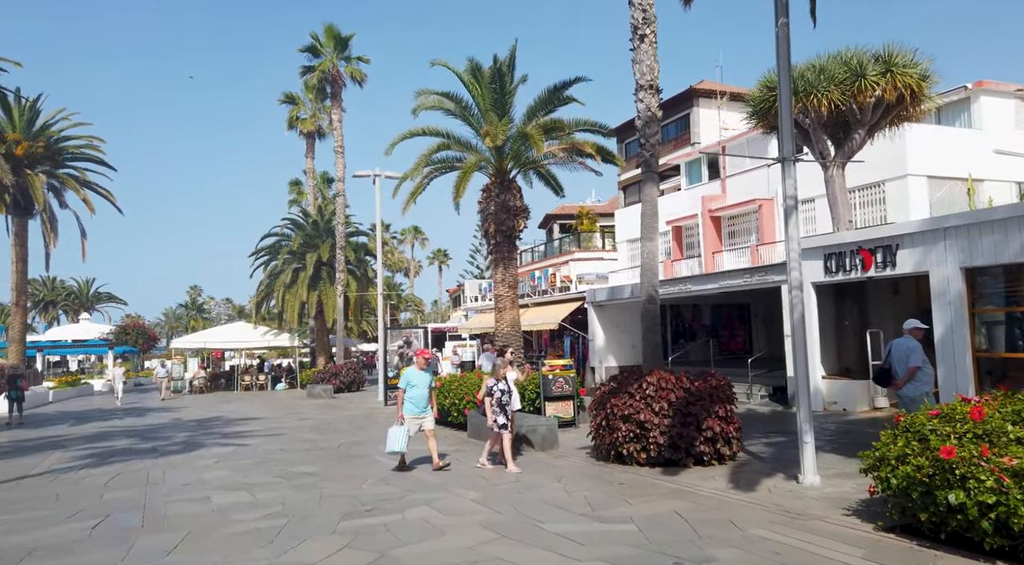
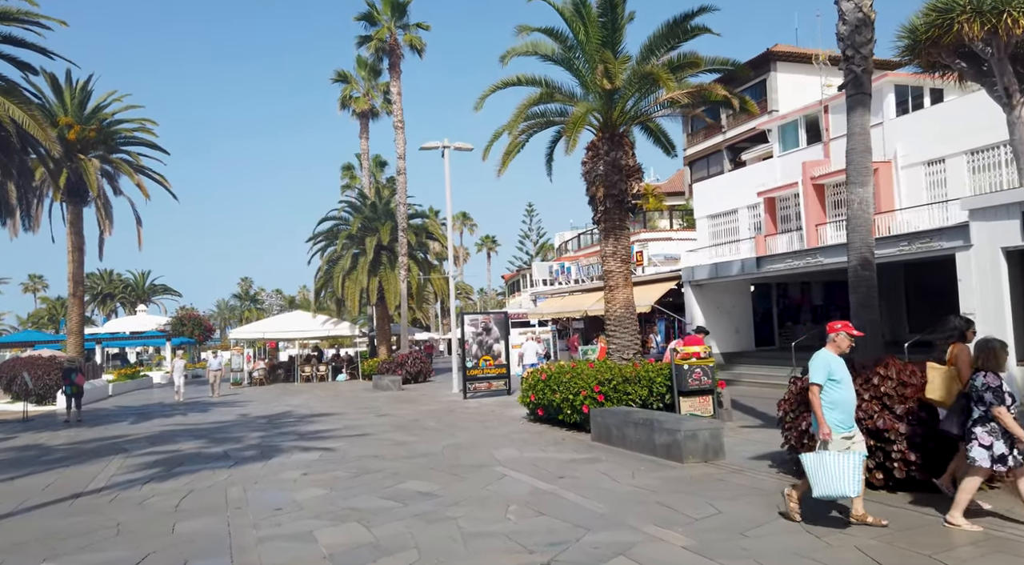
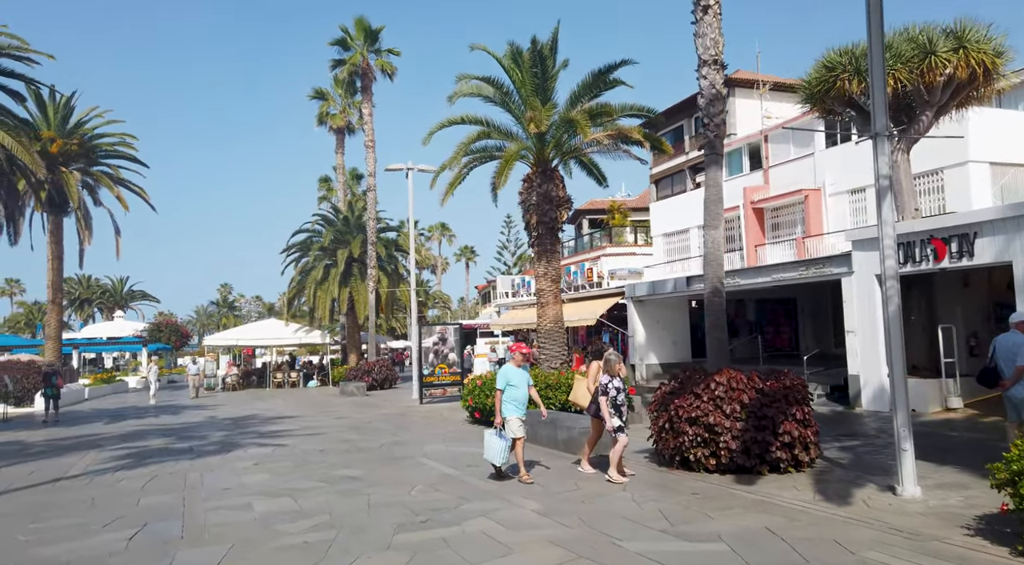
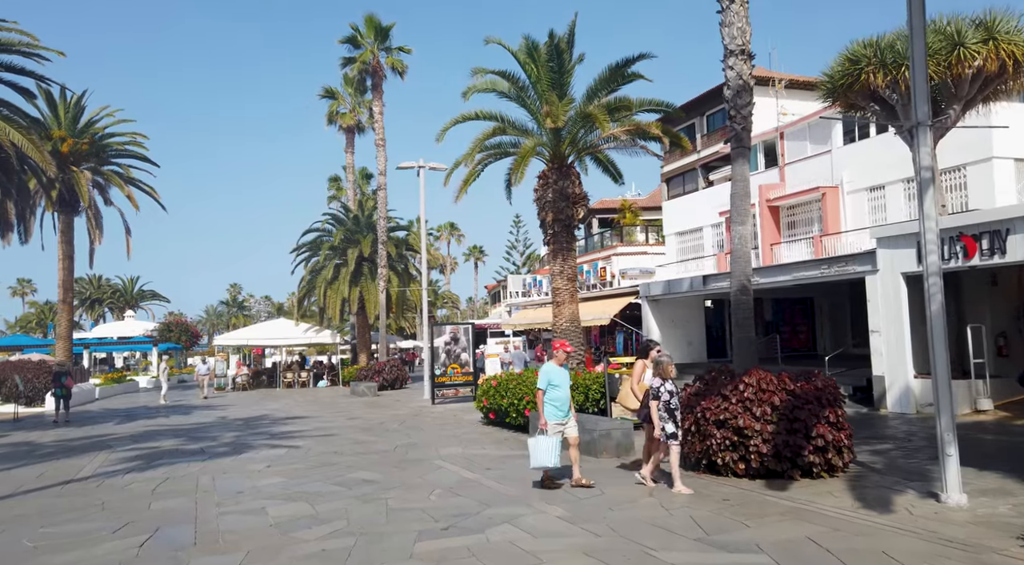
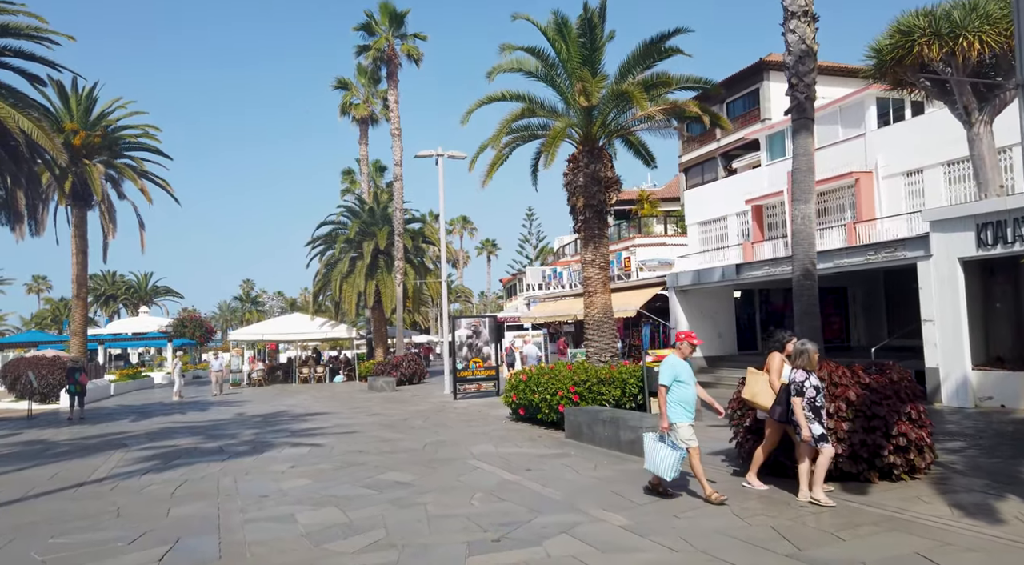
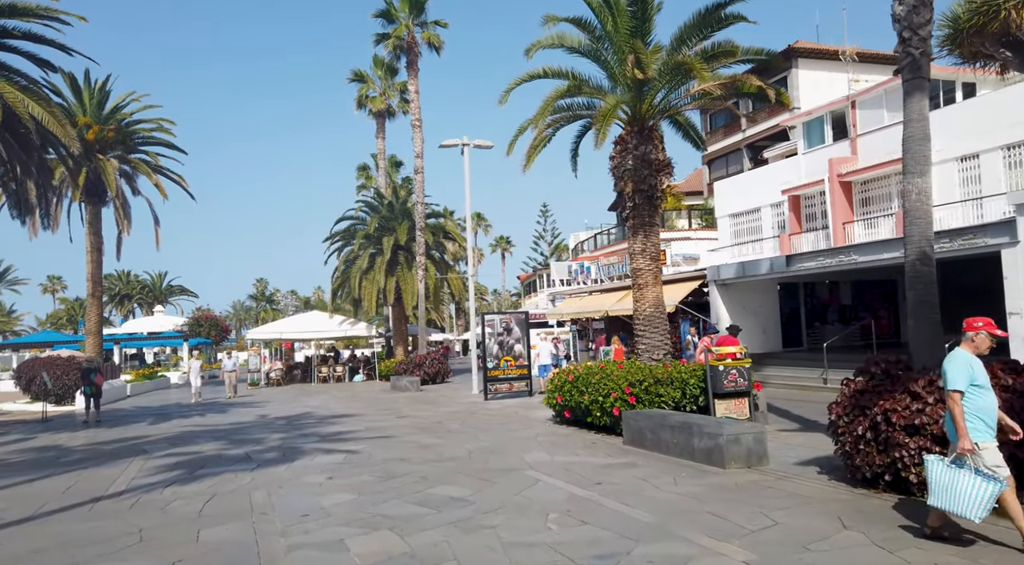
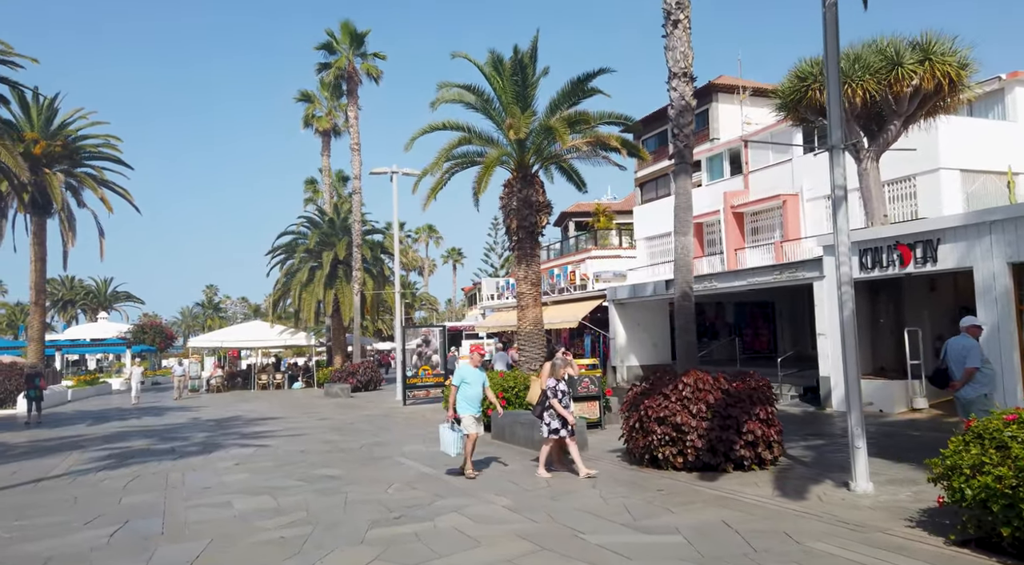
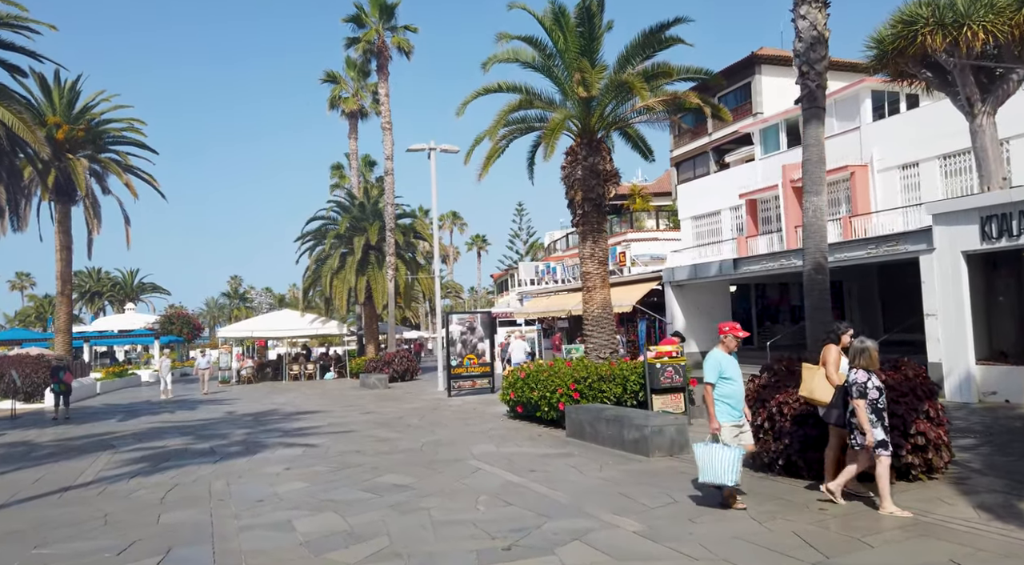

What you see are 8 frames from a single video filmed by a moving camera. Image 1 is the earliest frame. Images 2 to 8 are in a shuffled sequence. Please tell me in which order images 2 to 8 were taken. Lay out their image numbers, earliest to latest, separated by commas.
7, 3, 4, 5, 8, 2, 6
